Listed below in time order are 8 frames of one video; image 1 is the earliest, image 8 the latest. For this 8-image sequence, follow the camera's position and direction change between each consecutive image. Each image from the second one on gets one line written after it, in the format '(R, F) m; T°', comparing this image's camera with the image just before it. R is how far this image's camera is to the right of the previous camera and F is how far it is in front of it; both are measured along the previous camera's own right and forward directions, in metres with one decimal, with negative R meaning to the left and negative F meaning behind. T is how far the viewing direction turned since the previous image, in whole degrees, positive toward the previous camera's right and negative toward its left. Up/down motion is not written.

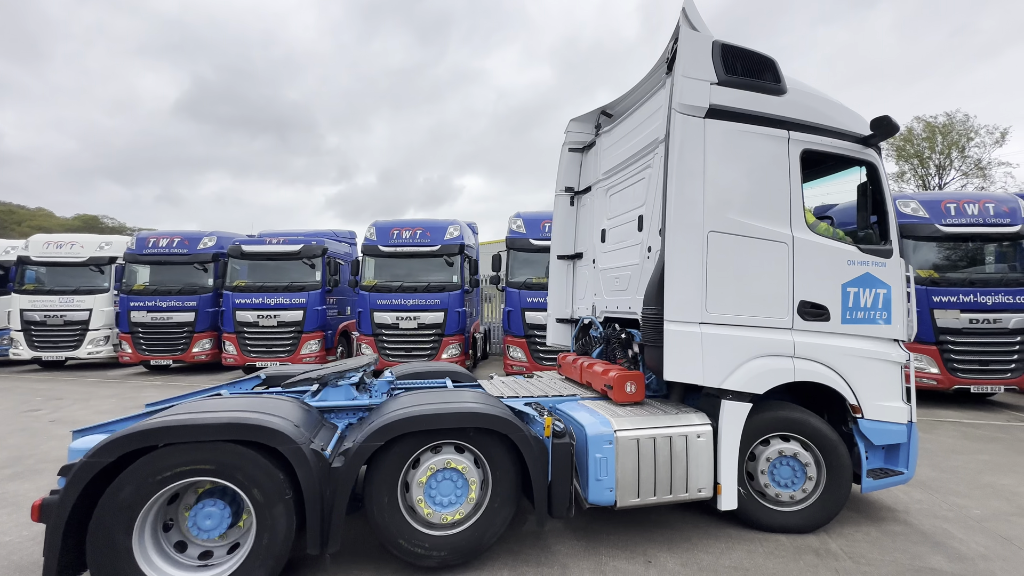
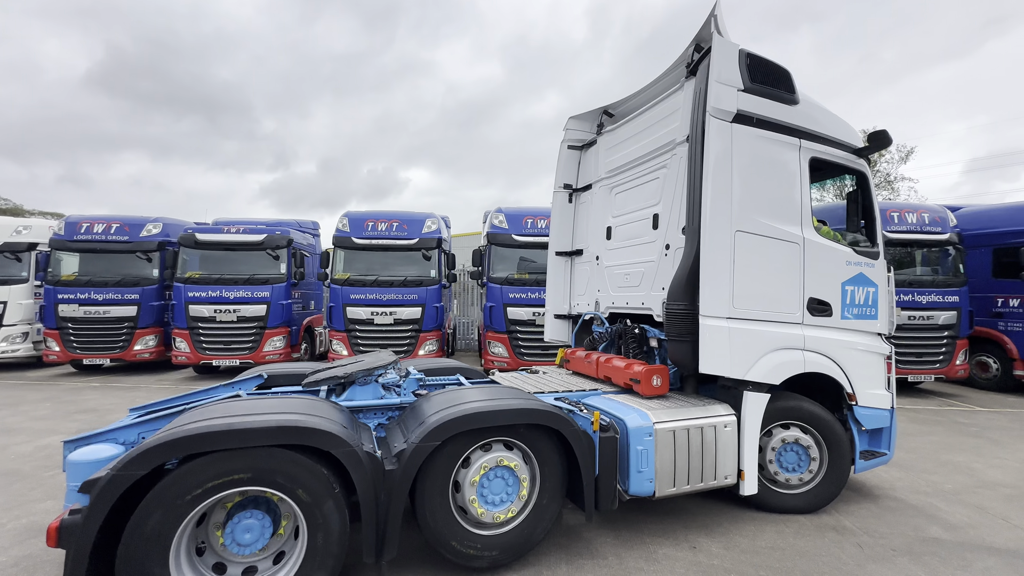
(-0.6, +0.1) m; +7°
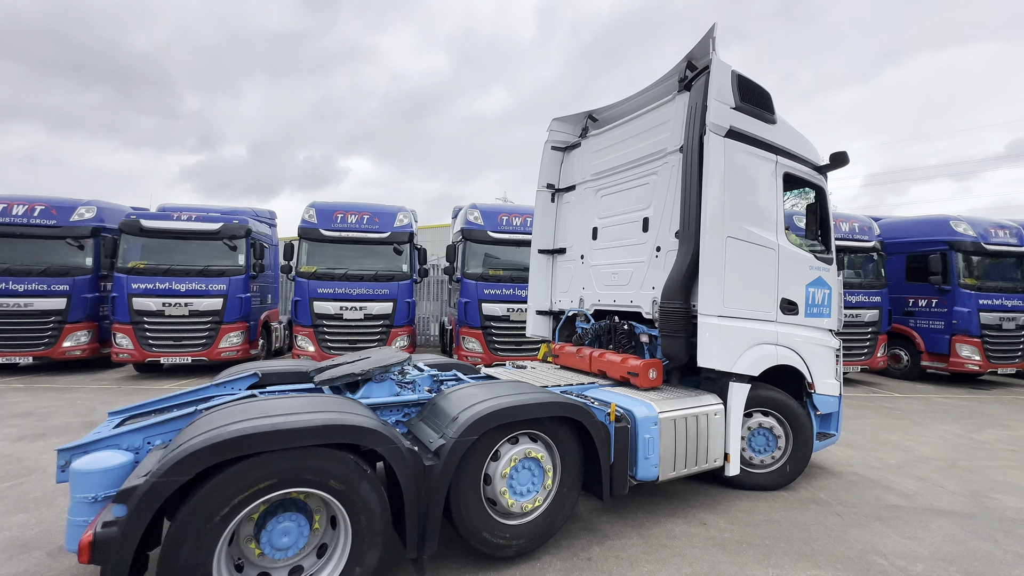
(-0.5, -0.1) m; +7°
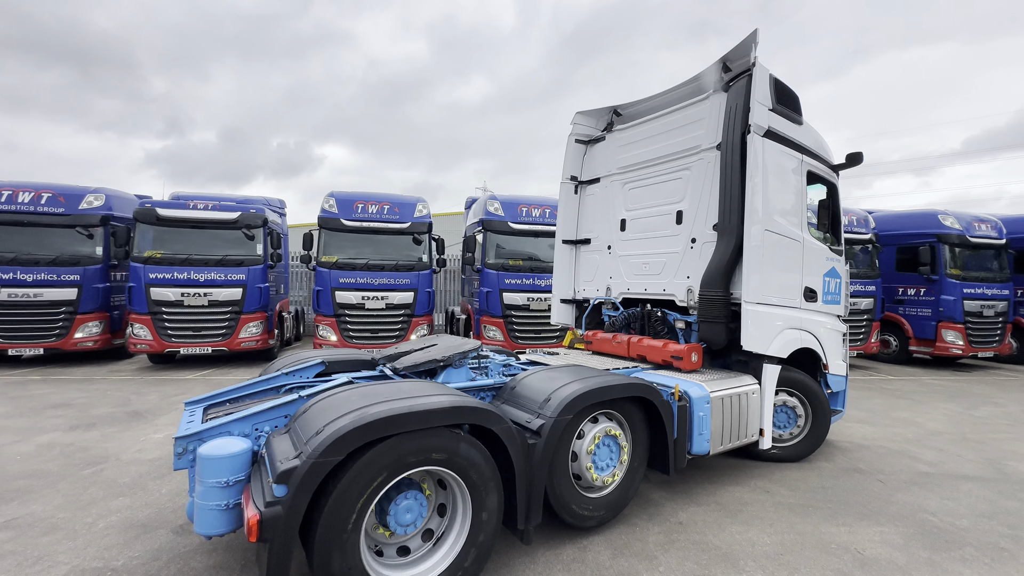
(-0.7, -0.2) m; +3°
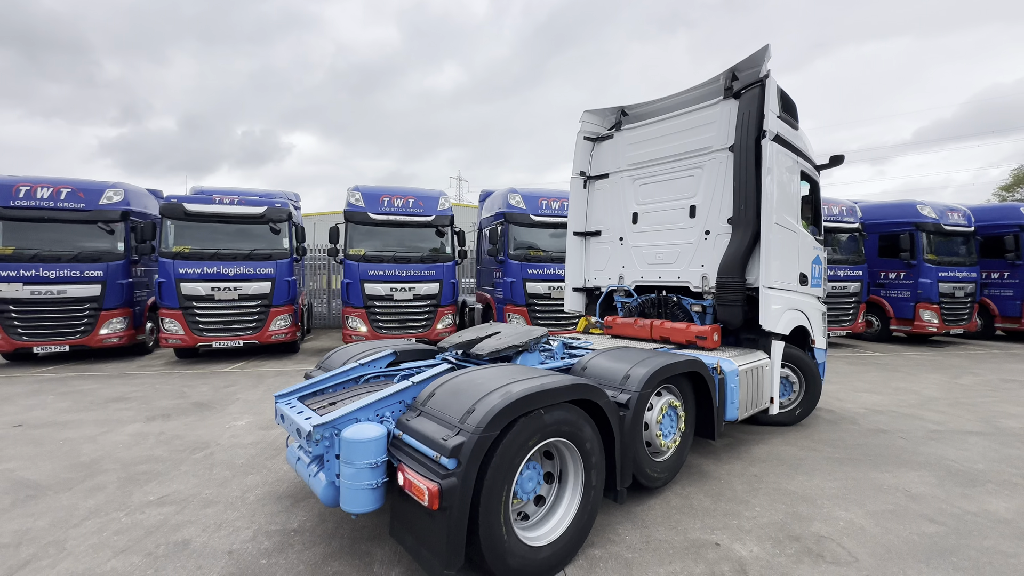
(-0.8, -0.3) m; +3°
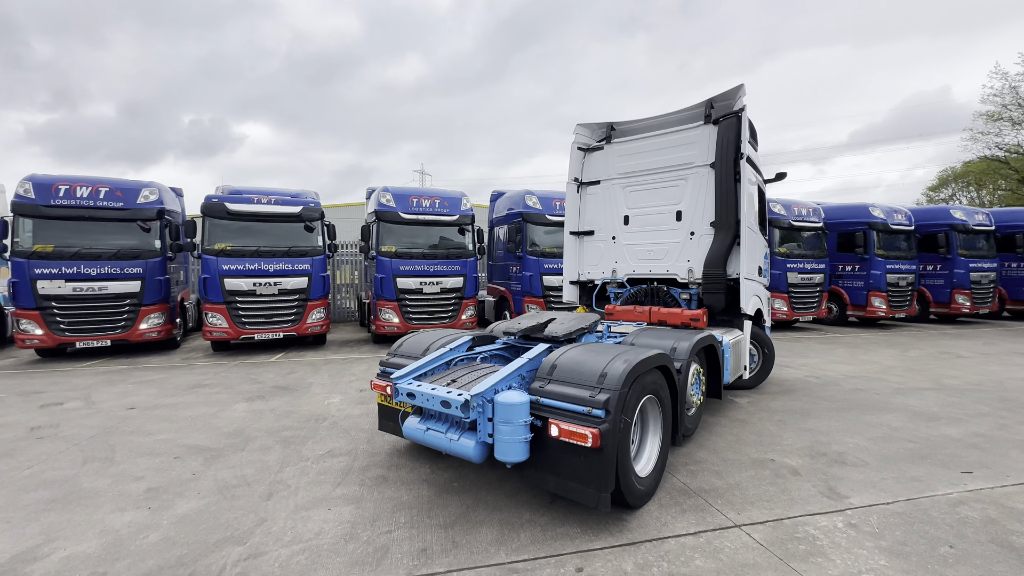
(-1.1, -0.7) m; +5°
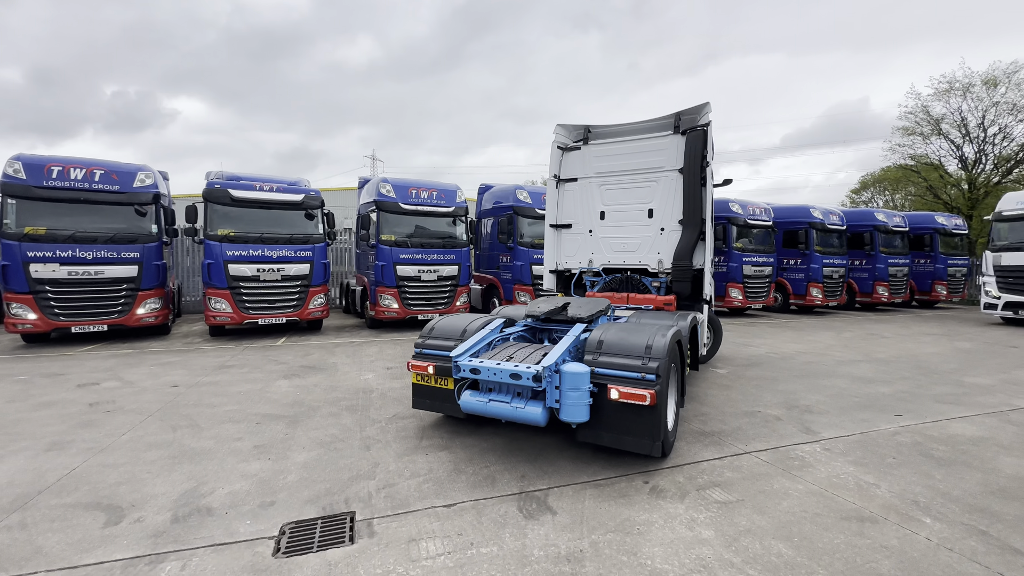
(-0.8, -0.6) m; +6°
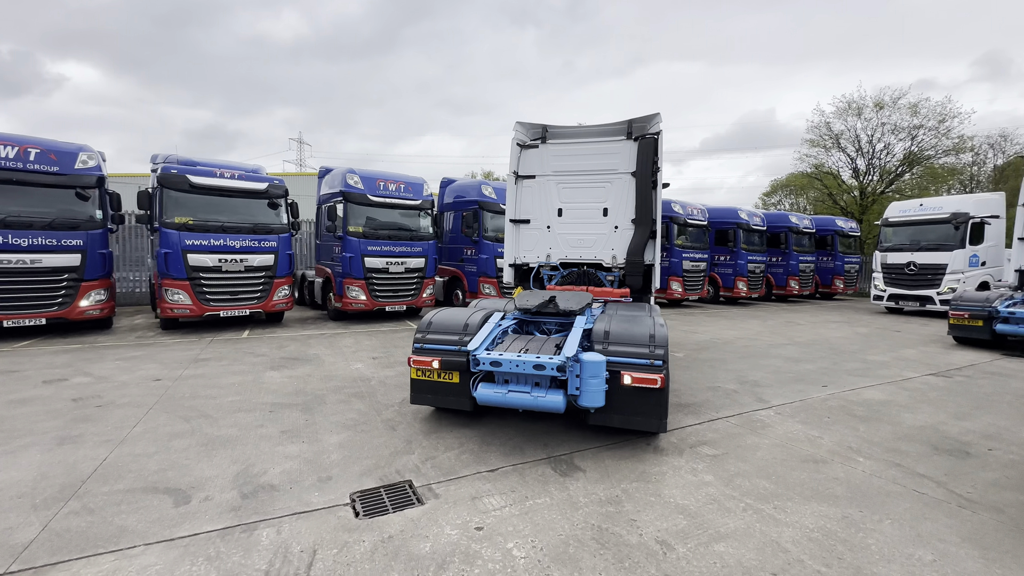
(-0.6, -0.3) m; +8°
